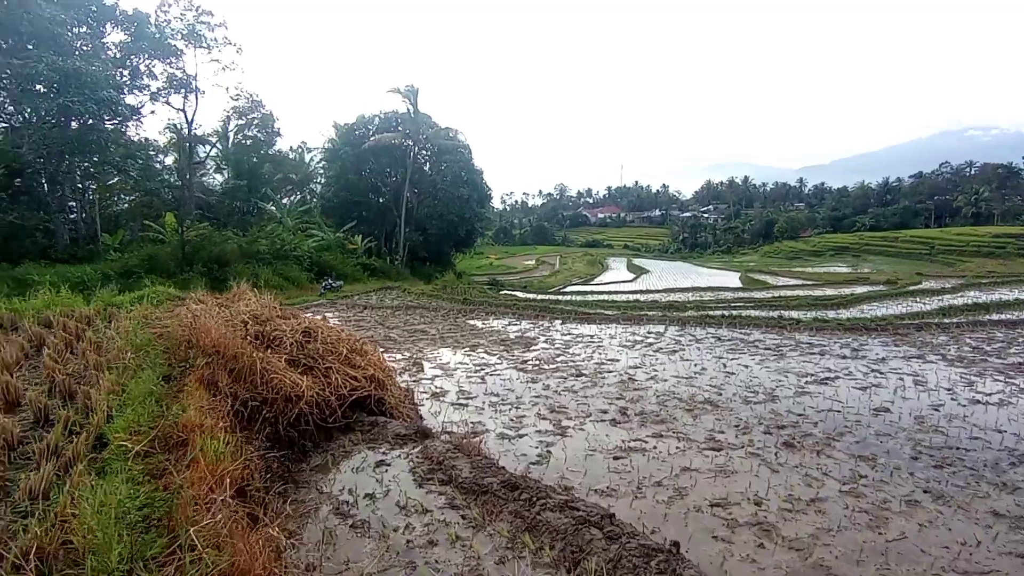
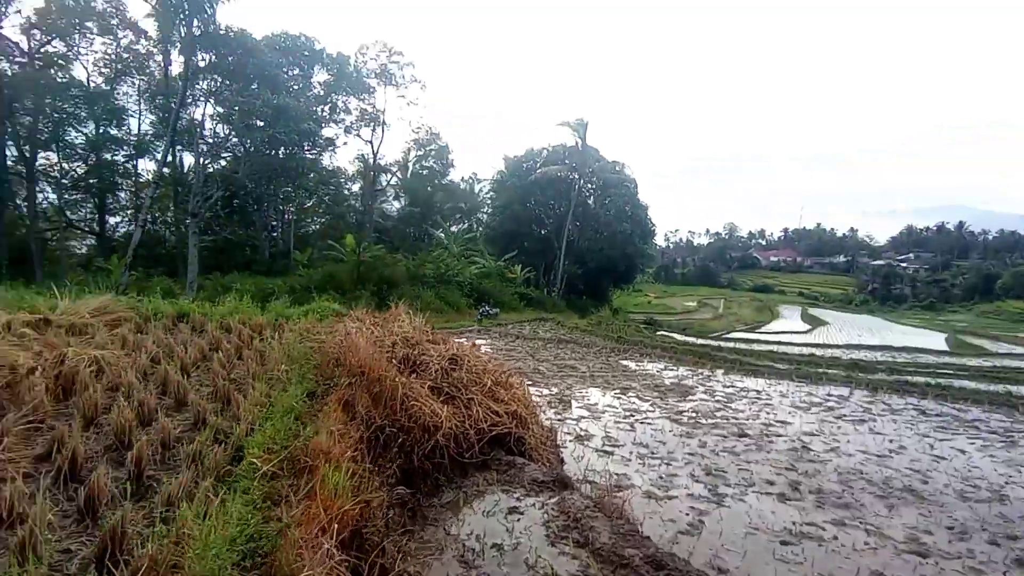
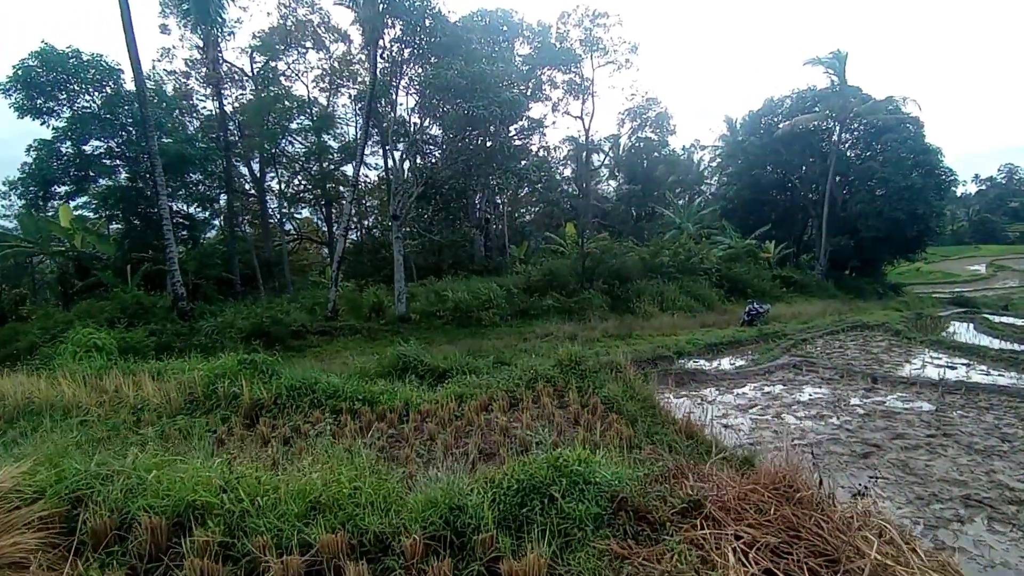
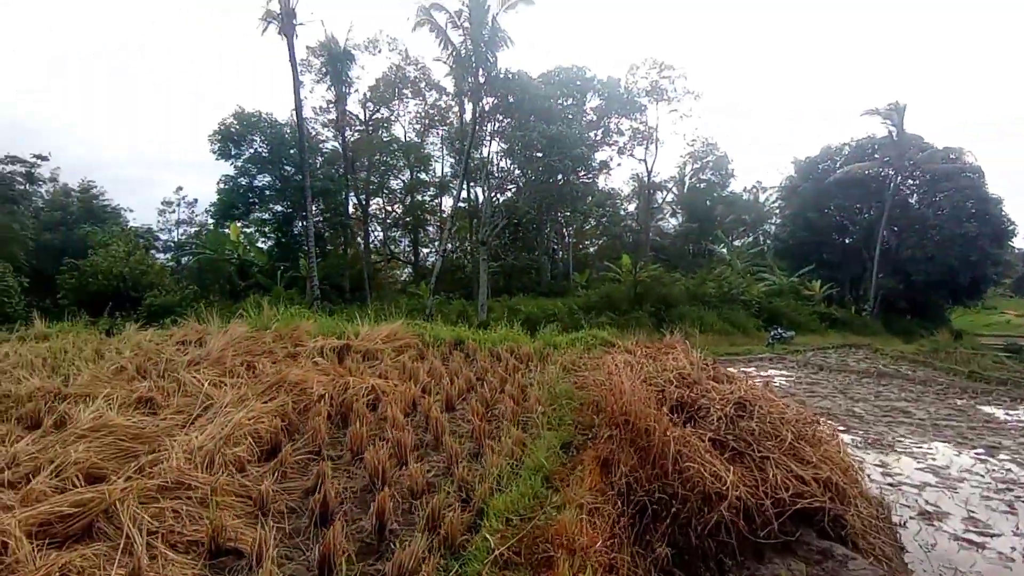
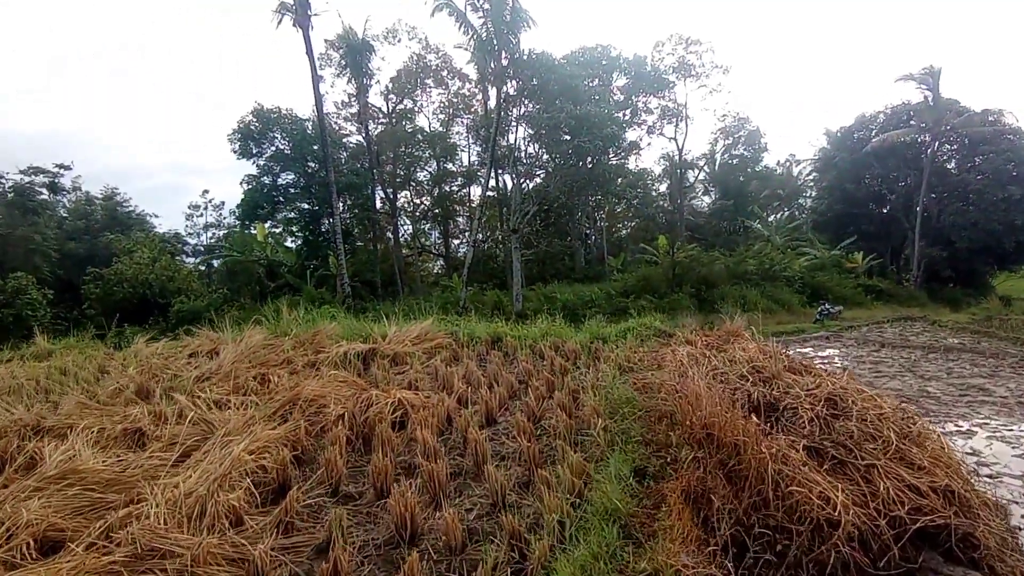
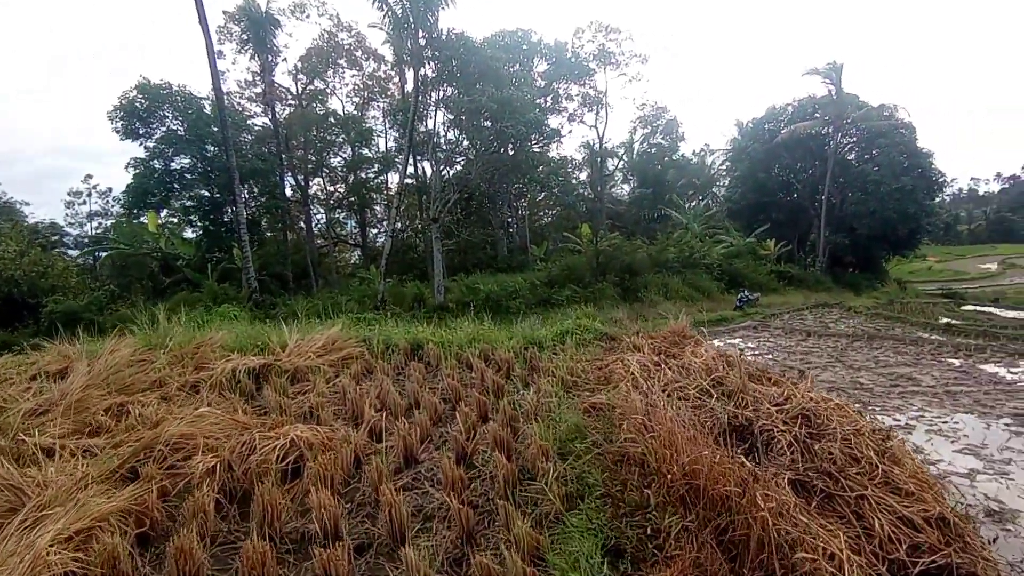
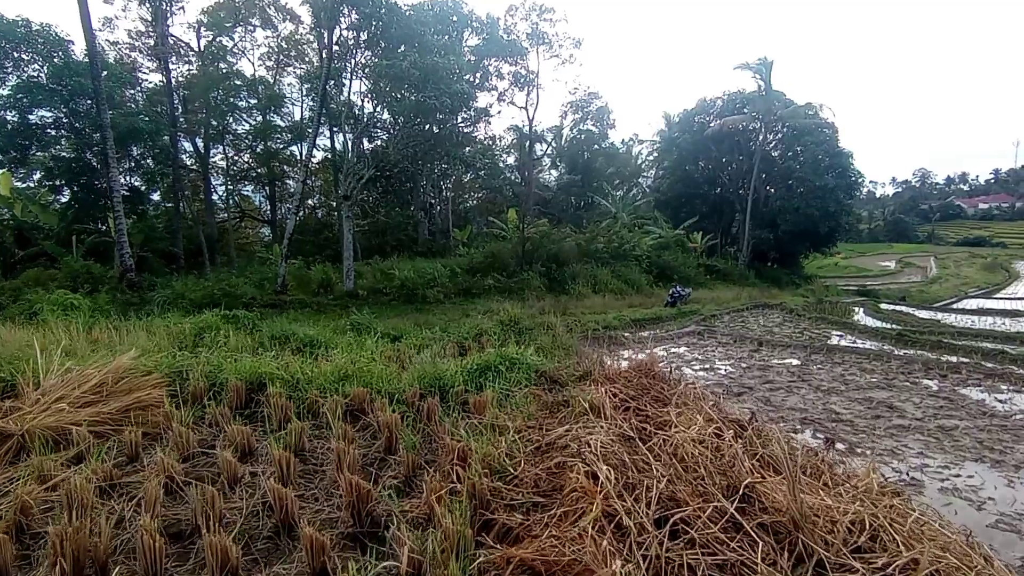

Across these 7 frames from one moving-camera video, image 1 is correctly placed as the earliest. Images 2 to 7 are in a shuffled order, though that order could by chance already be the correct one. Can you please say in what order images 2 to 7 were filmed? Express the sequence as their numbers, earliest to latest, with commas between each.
2, 4, 5, 6, 7, 3
